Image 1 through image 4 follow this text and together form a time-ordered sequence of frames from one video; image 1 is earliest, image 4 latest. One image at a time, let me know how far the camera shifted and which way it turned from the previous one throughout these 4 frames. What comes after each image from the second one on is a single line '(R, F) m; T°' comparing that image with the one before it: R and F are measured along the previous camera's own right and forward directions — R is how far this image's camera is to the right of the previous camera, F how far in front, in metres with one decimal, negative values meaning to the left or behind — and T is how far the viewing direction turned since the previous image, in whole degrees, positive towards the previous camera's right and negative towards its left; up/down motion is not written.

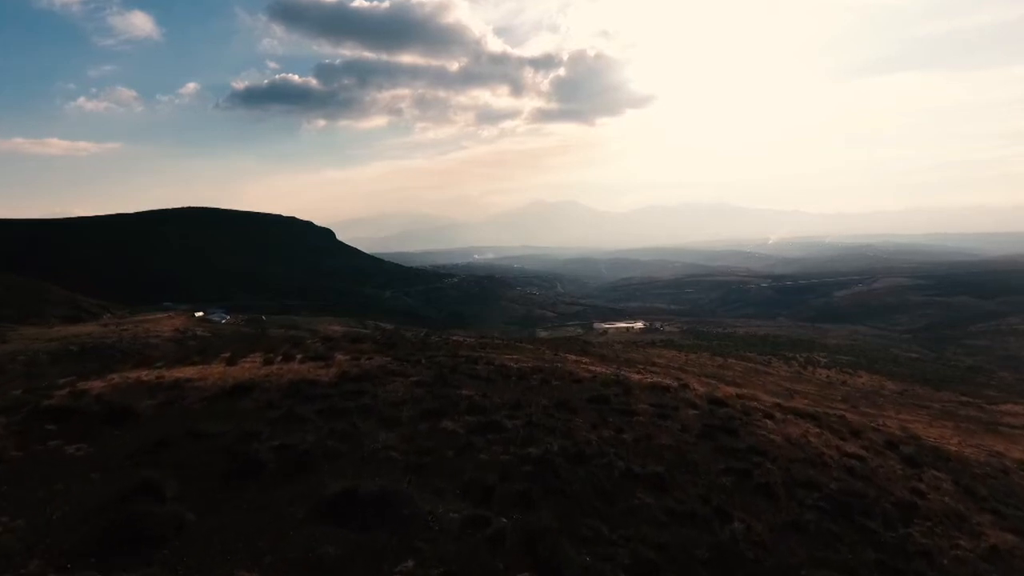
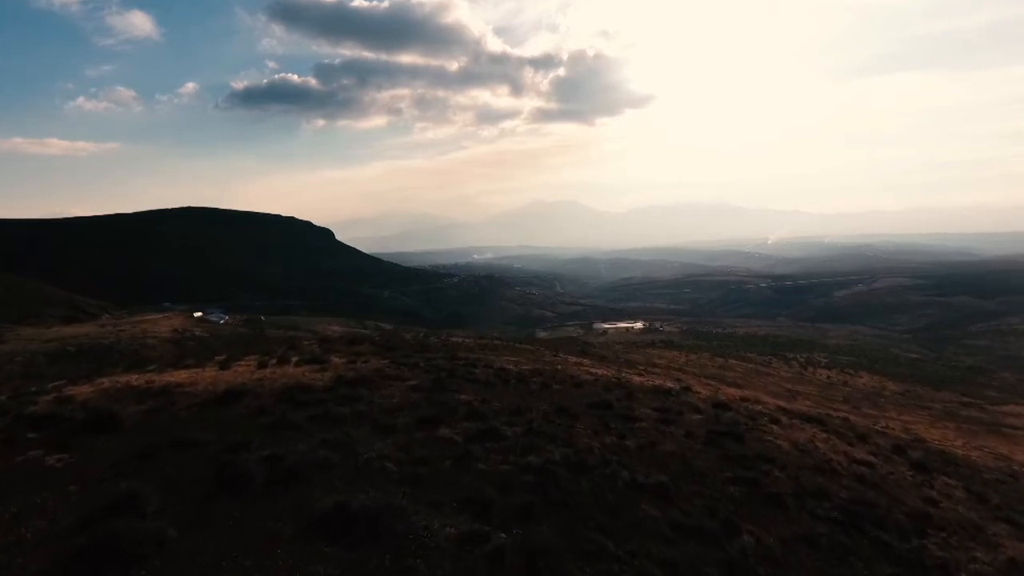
(0.0, +0.5) m; 0°
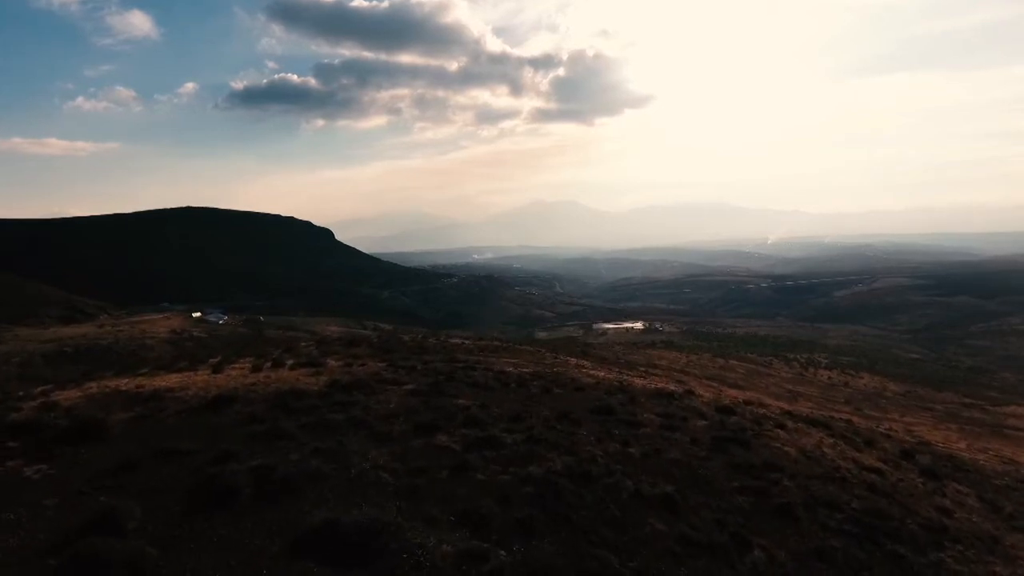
(0.0, +0.5) m; 0°
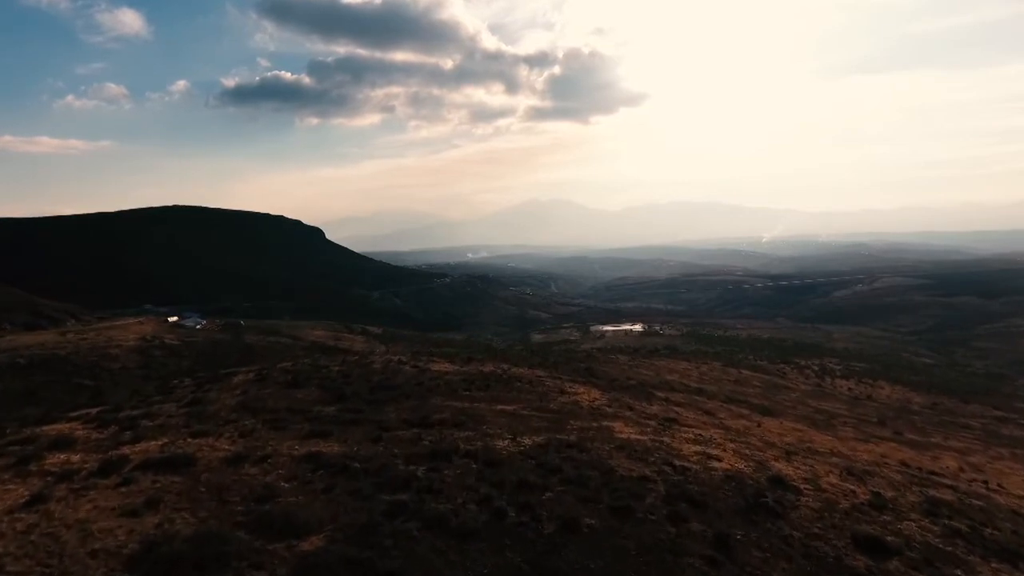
(0.0, +8.8) m; 0°
